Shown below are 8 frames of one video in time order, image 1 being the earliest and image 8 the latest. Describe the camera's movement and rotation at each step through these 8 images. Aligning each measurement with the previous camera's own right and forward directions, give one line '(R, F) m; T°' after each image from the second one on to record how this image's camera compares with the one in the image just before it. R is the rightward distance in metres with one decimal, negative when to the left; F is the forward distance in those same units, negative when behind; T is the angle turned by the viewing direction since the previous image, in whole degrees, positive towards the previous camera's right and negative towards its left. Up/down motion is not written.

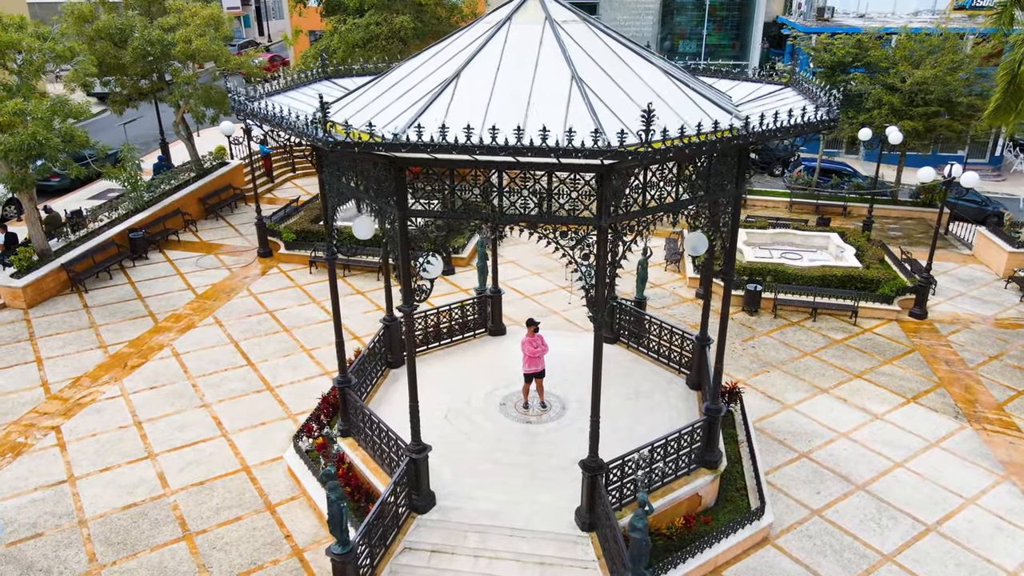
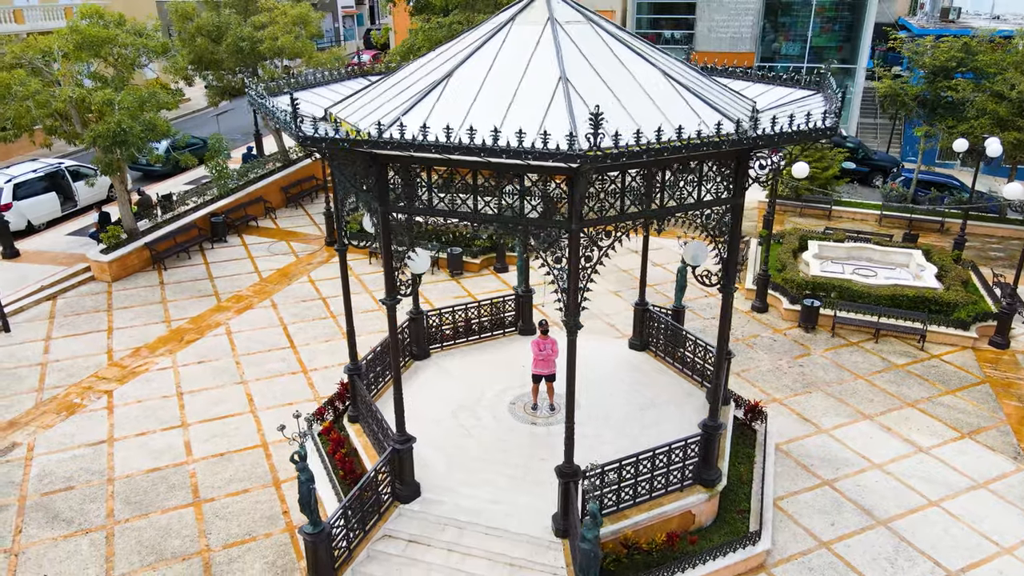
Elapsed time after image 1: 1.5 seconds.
(+1.2, +0.1) m; -8°
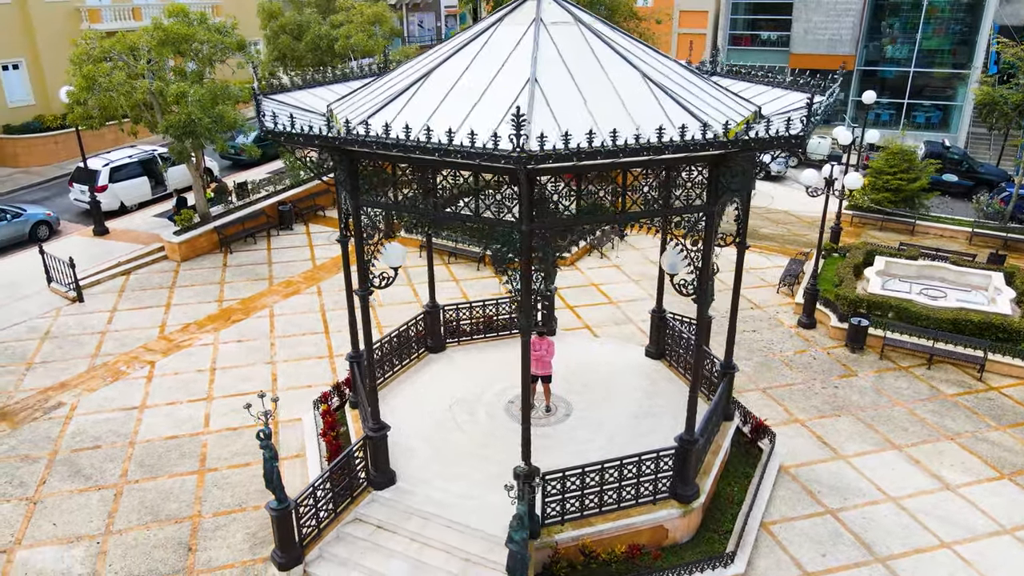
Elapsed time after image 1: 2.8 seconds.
(+1.3, +0.1) m; -8°
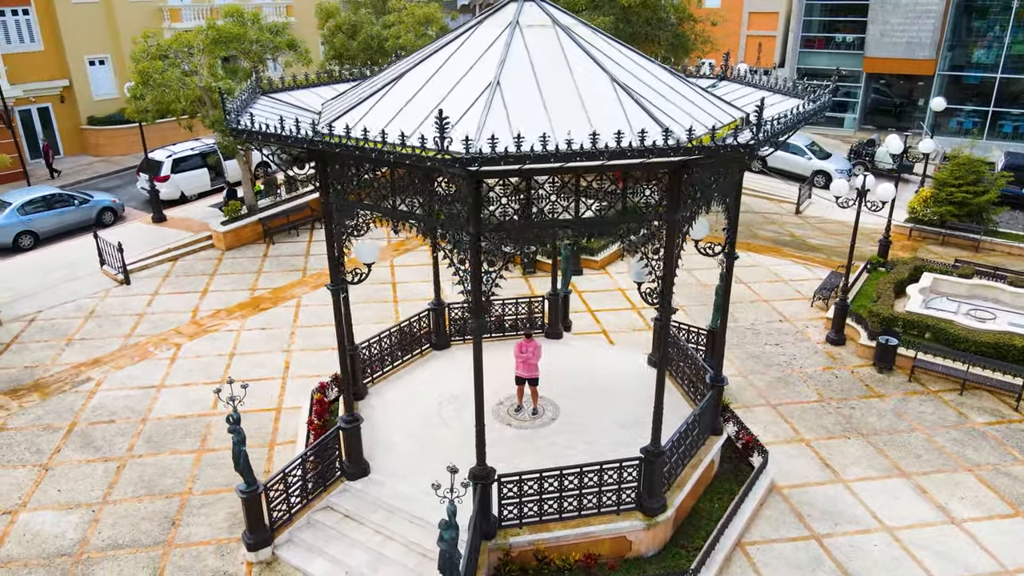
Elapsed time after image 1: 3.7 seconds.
(+1.1, 0.0) m; -6°
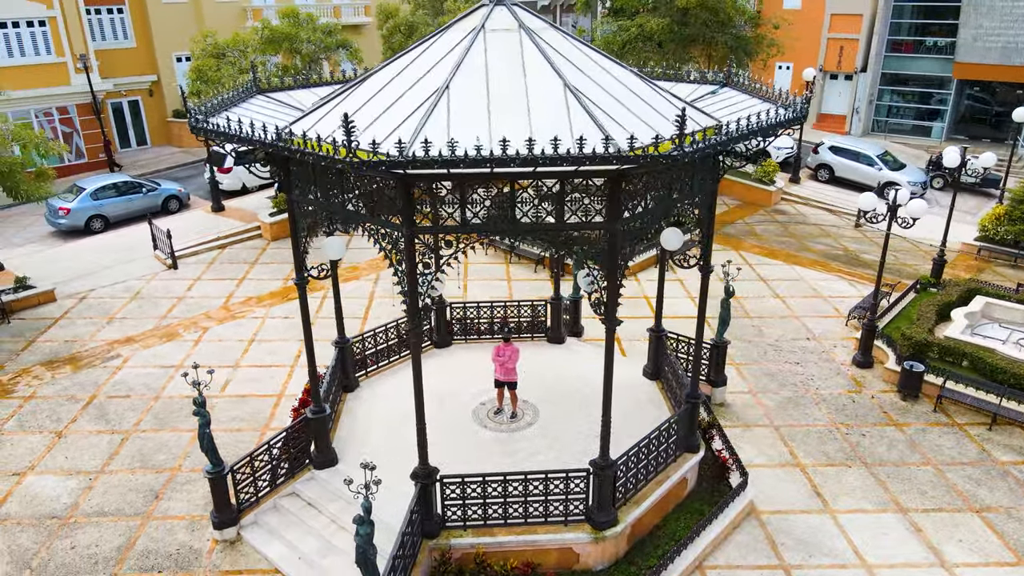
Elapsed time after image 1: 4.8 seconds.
(+1.4, +0.1) m; -7°
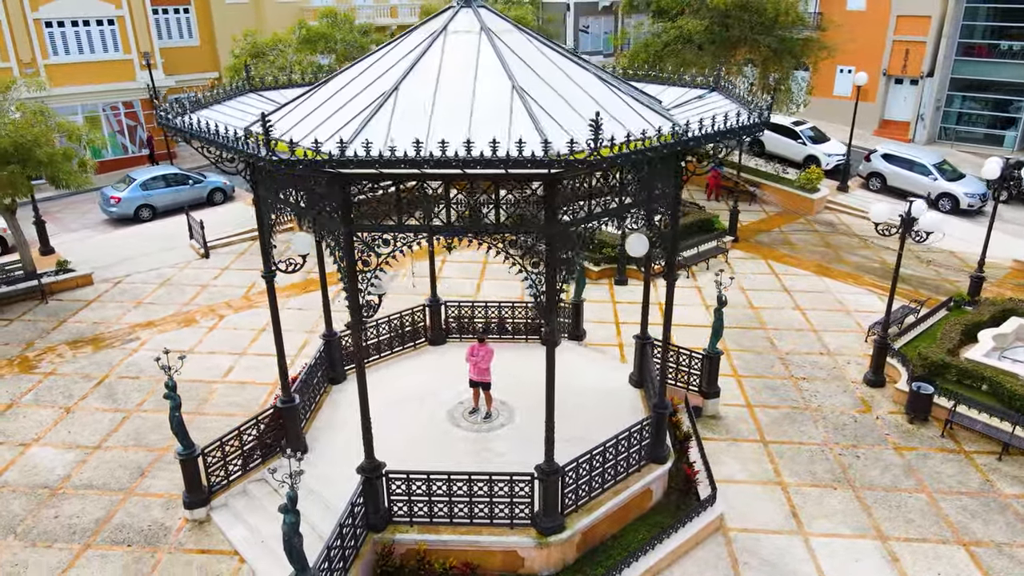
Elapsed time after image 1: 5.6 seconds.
(+1.2, 0.0) m; -6°
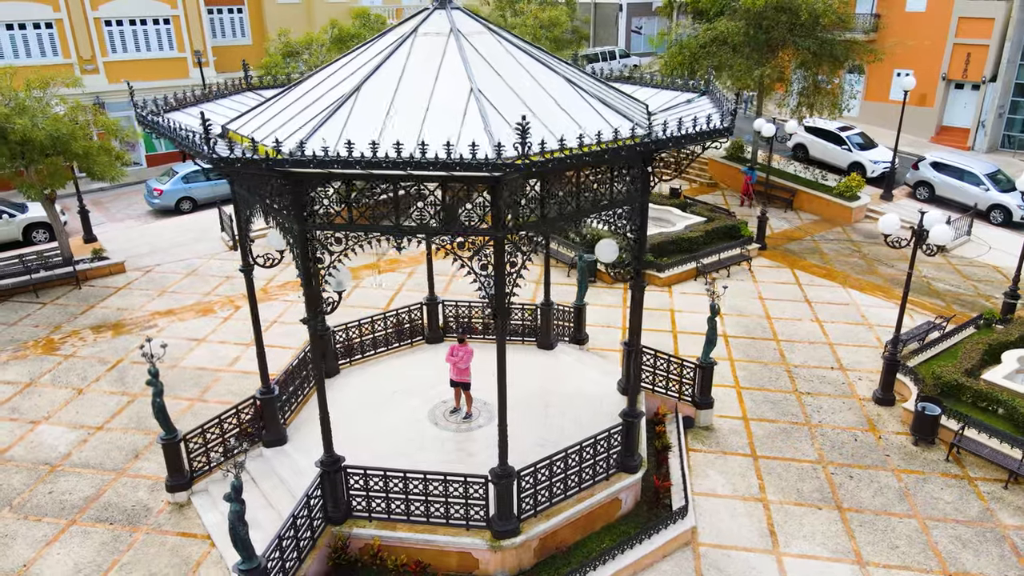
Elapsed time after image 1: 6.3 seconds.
(+1.0, 0.0) m; -5°
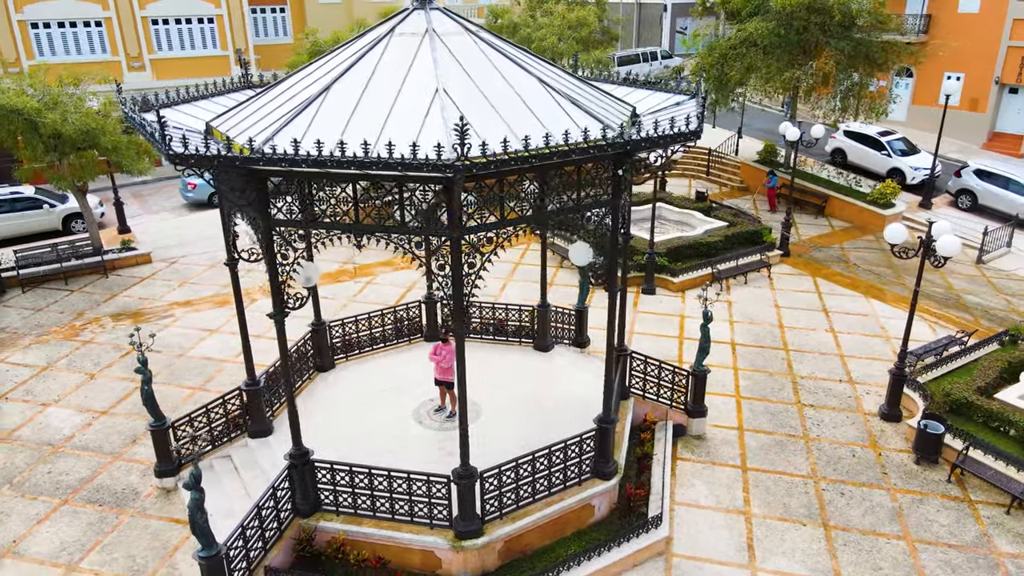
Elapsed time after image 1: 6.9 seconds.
(+0.8, 0.0) m; -4°
